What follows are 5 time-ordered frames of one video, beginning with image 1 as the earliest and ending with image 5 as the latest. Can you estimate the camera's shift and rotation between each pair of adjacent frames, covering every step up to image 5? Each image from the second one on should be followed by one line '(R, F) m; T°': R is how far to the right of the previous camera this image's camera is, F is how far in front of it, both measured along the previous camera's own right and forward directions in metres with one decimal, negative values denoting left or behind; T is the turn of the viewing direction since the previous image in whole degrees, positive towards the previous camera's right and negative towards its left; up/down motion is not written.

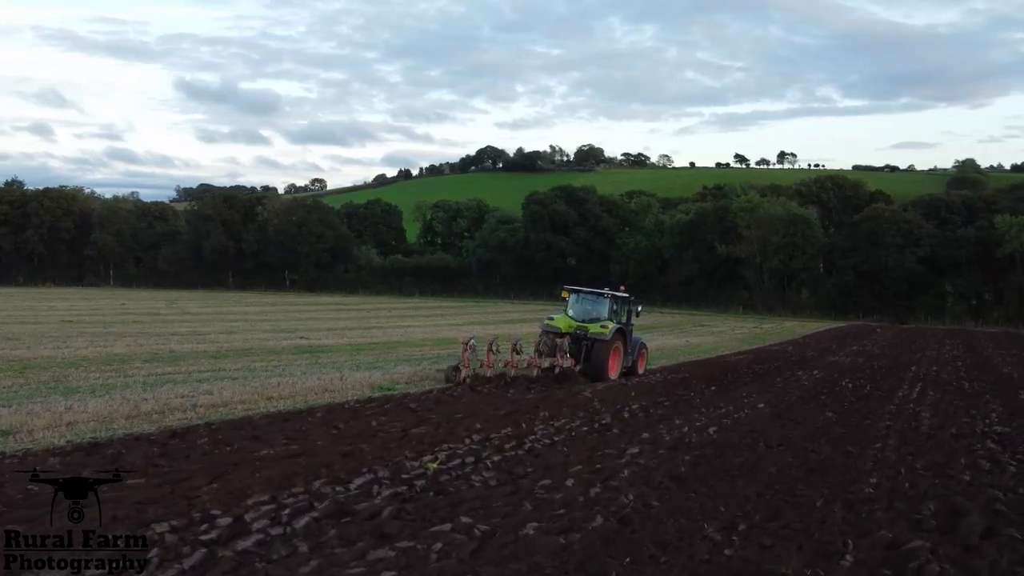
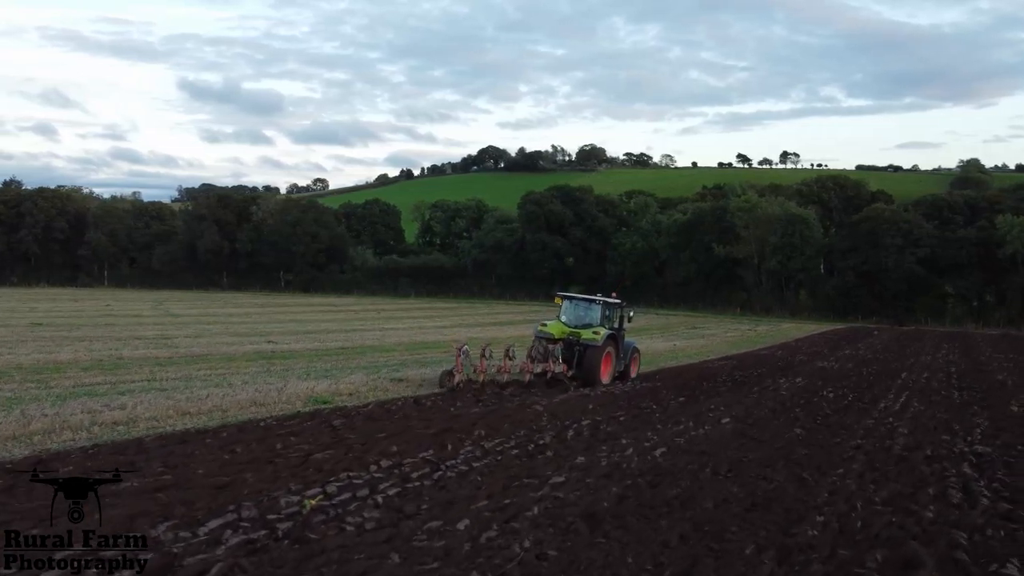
(+0.8, +0.8) m; 0°
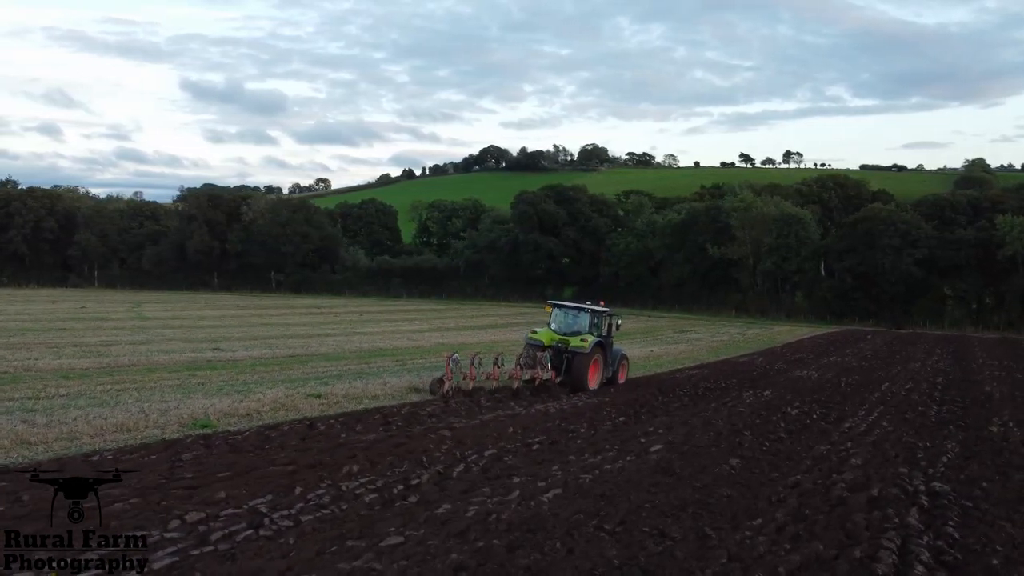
(+1.2, +1.2) m; 0°
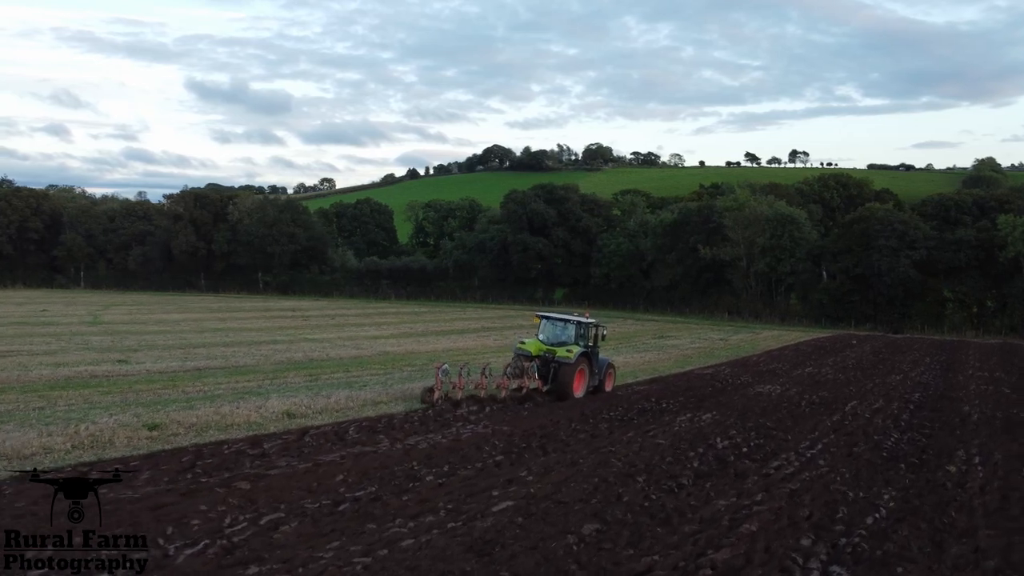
(+1.8, +1.9) m; -1°
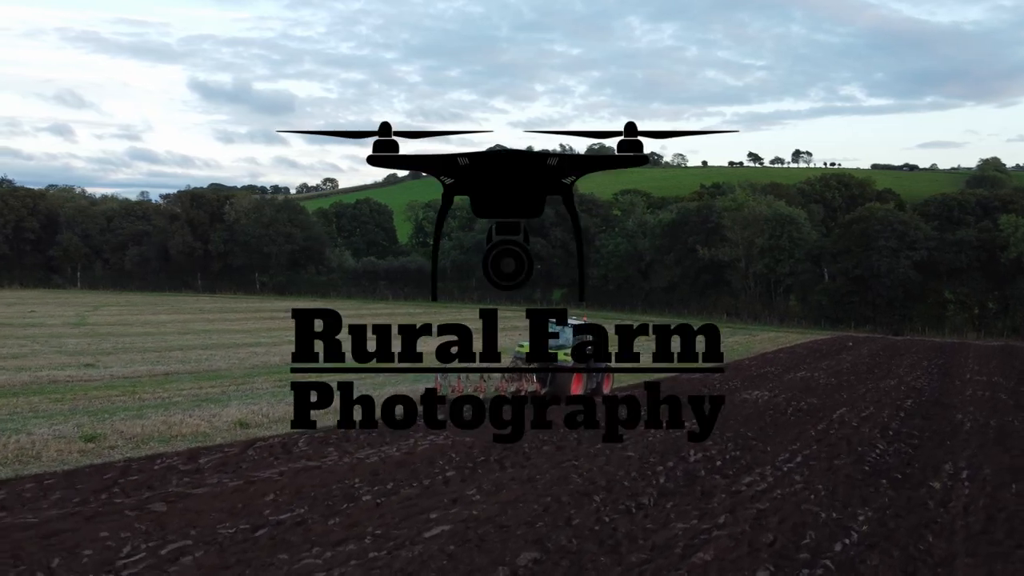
(+0.6, +0.6) m; 0°
